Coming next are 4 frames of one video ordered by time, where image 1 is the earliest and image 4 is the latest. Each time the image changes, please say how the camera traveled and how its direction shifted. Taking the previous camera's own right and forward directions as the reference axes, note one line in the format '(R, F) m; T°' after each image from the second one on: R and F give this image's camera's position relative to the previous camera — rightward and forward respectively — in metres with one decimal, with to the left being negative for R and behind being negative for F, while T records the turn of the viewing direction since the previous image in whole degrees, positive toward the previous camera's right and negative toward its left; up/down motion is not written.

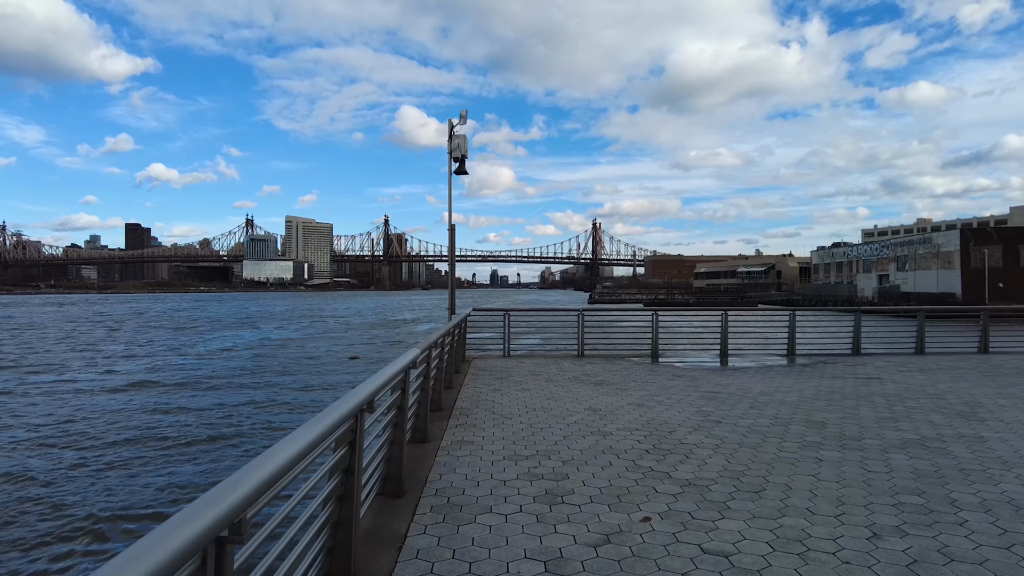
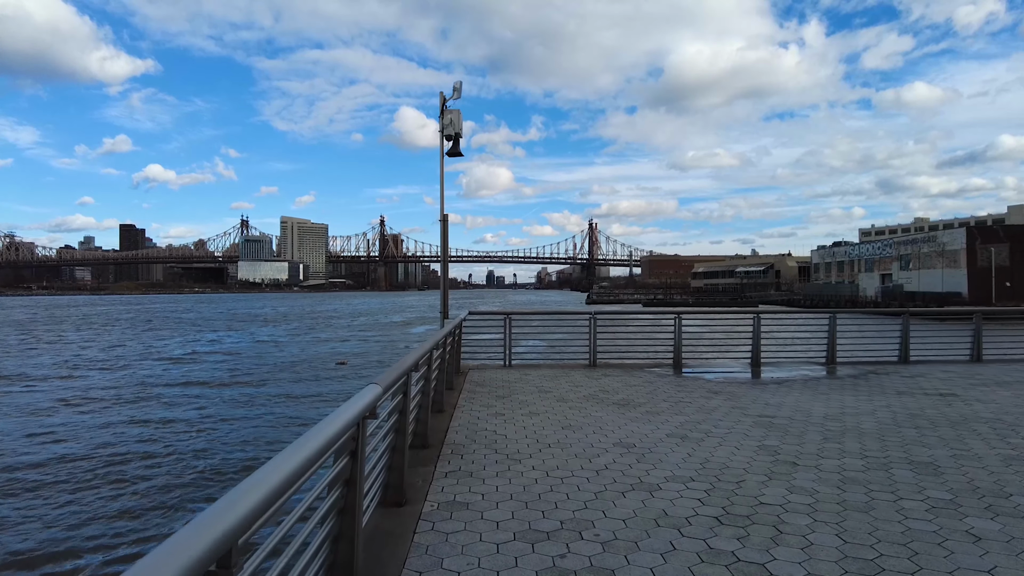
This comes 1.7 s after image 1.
(-0.1, +1.2) m; 0°
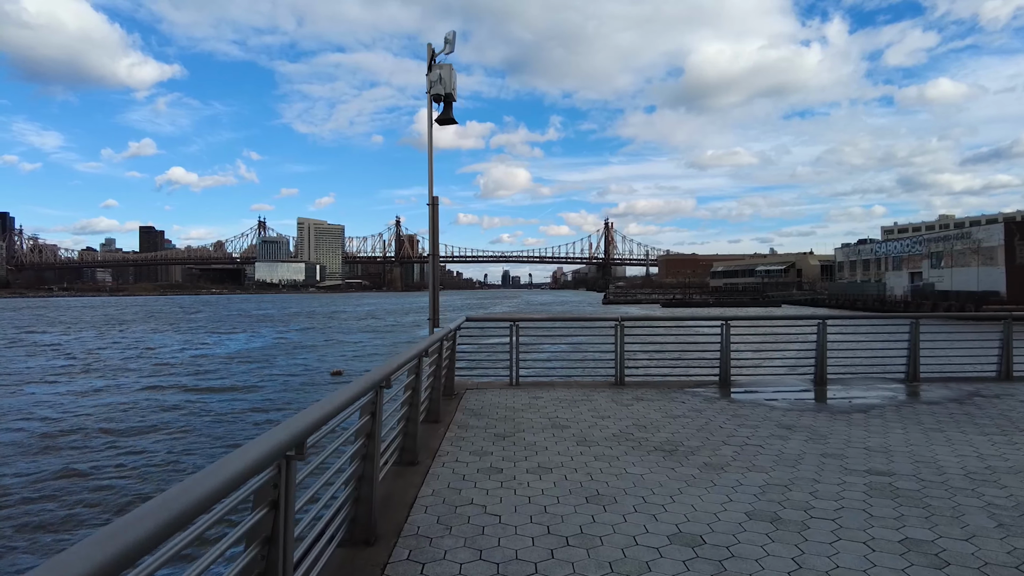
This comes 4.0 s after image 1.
(+0.1, +1.5) m; -2°
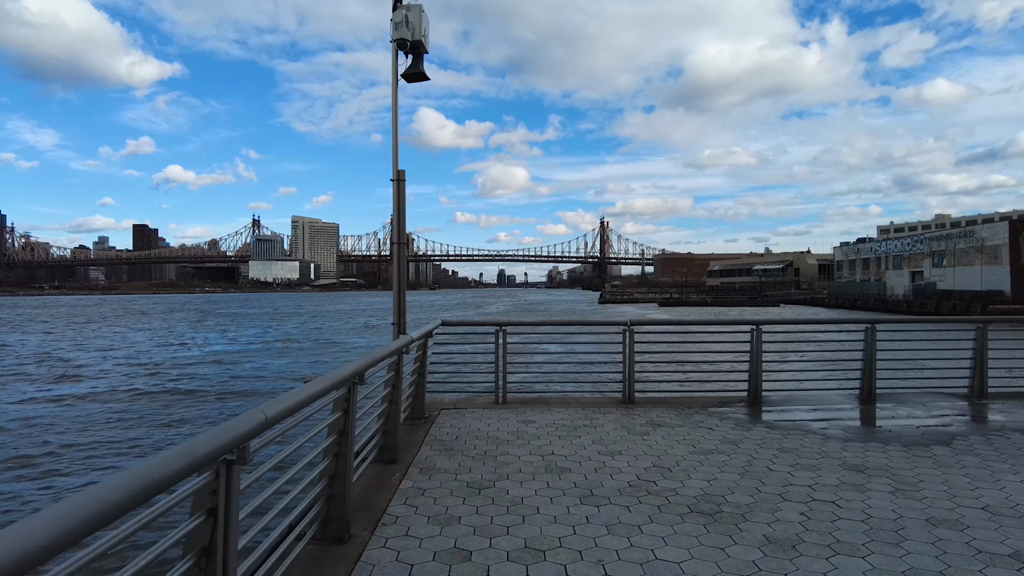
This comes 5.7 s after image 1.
(+0.1, +1.2) m; 0°
